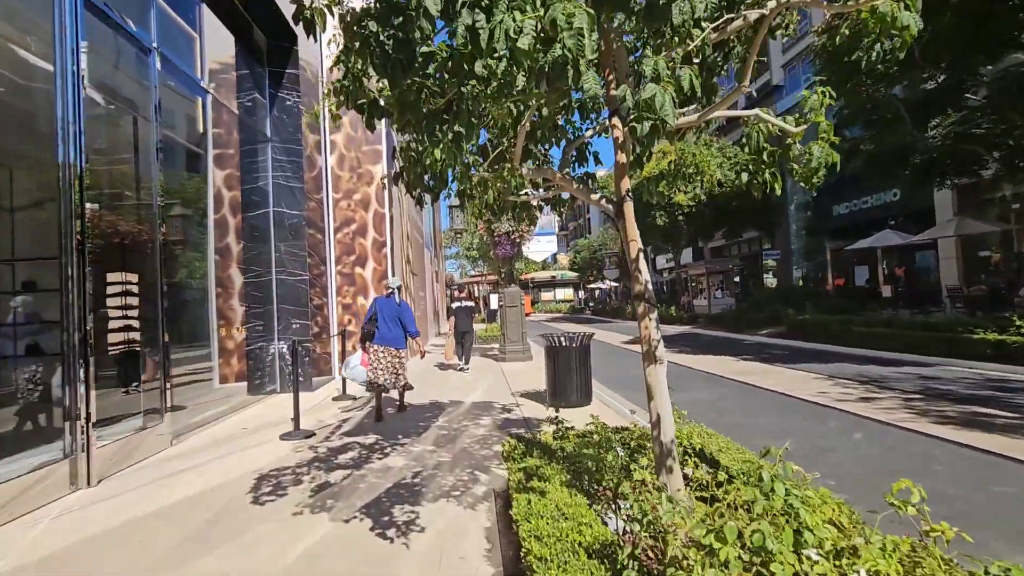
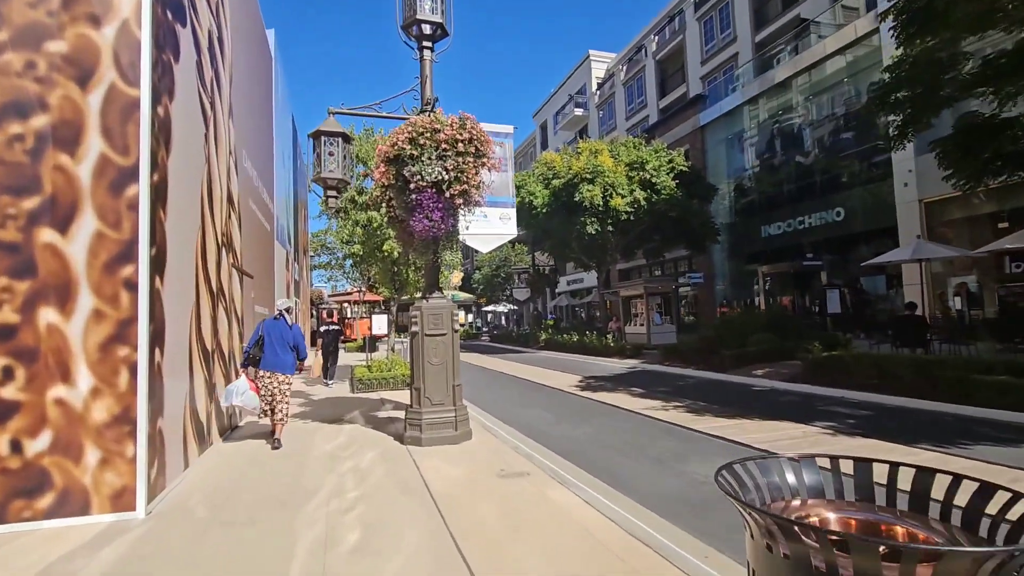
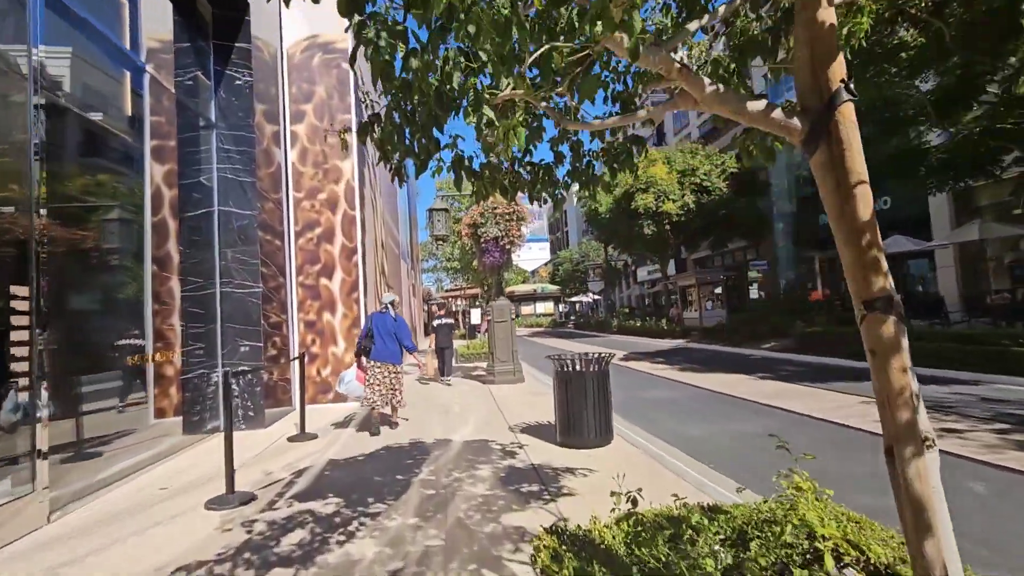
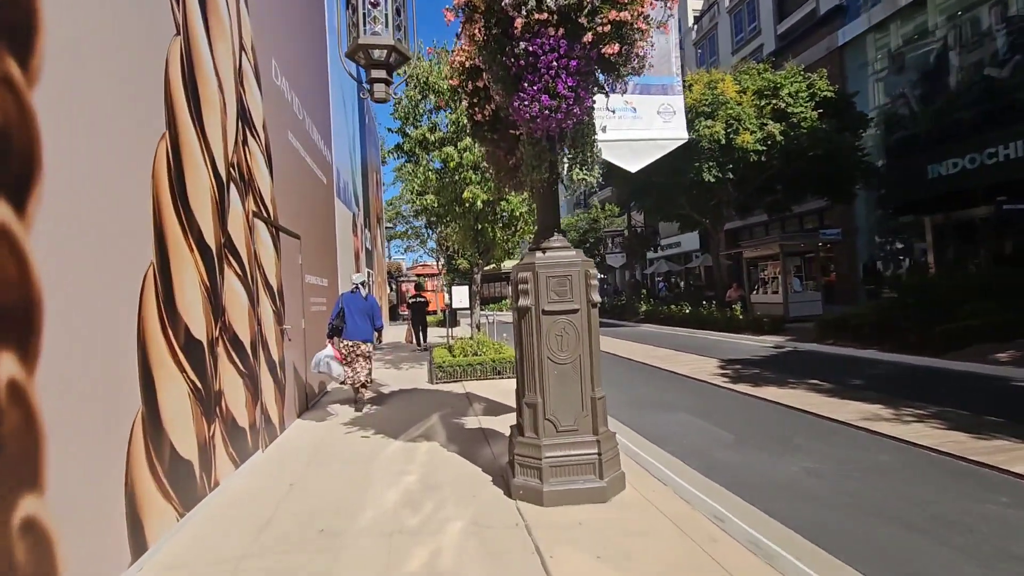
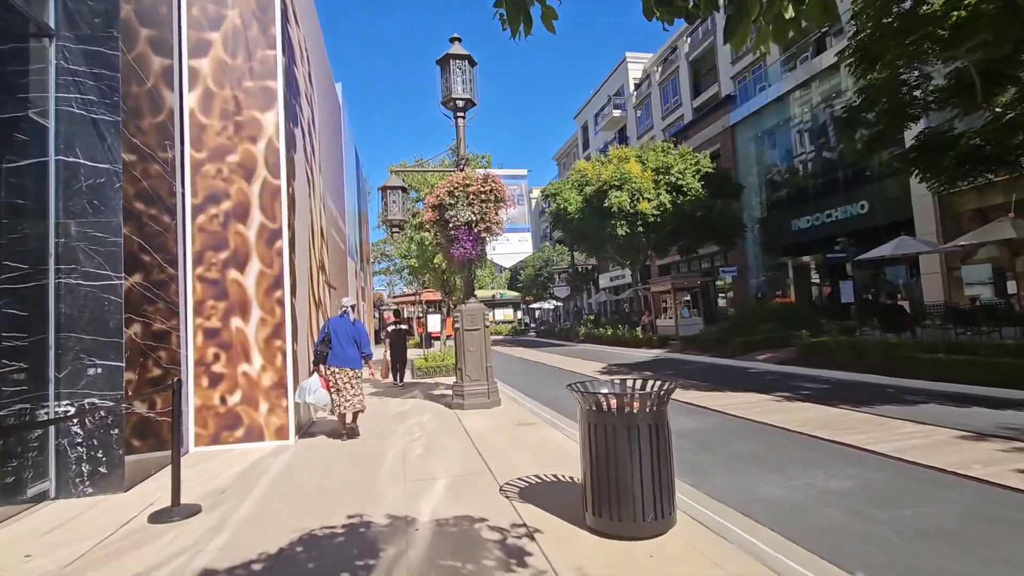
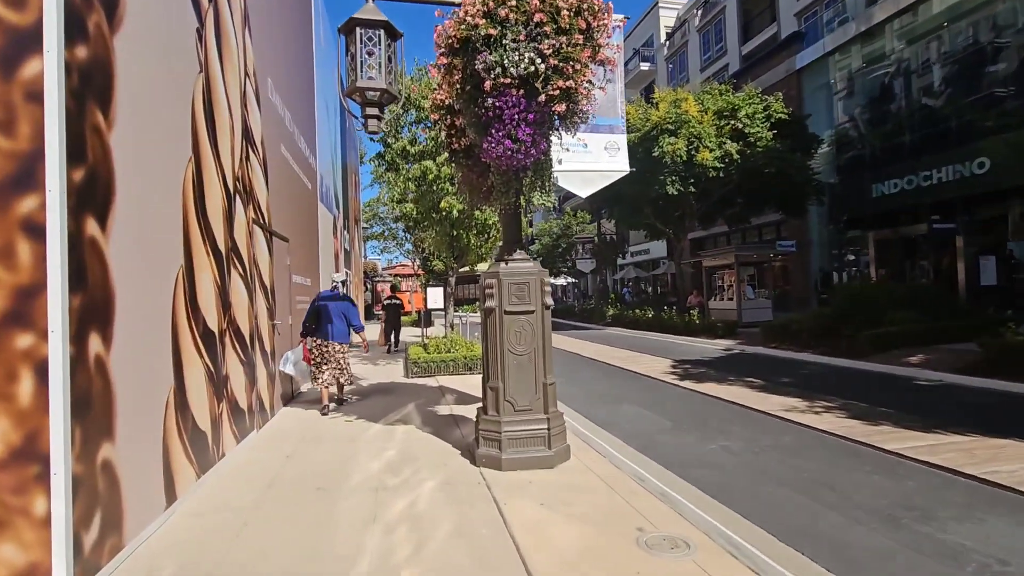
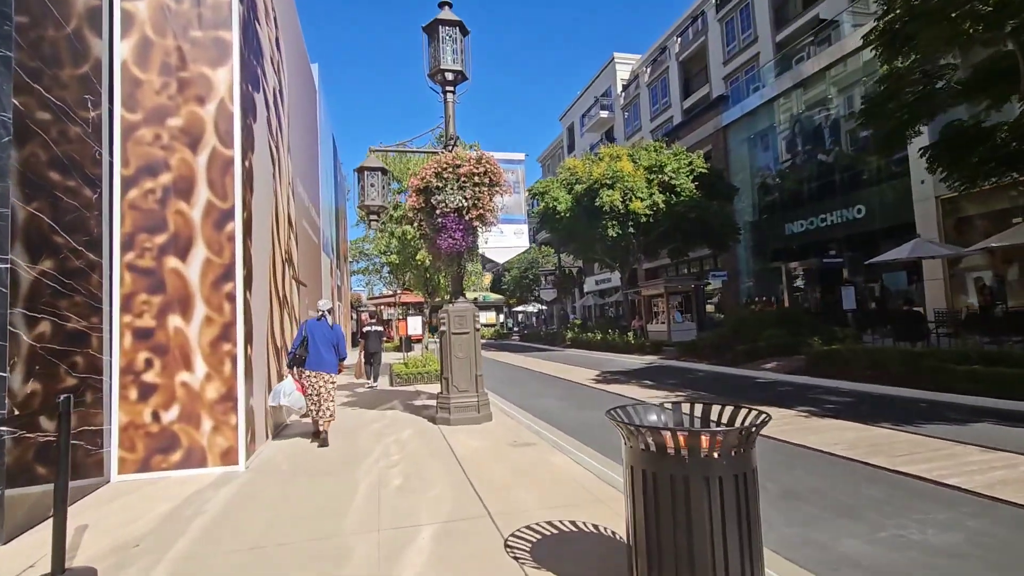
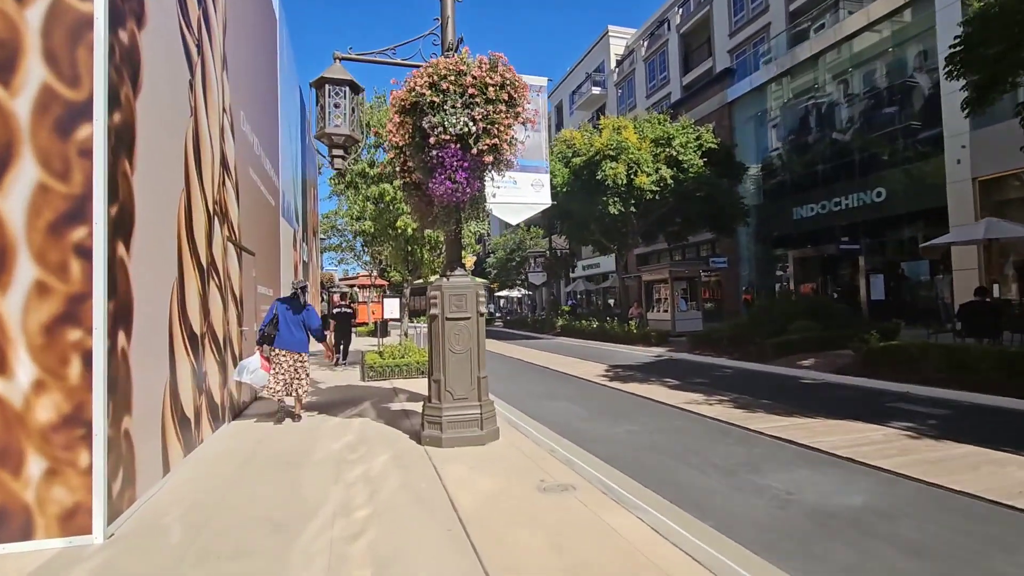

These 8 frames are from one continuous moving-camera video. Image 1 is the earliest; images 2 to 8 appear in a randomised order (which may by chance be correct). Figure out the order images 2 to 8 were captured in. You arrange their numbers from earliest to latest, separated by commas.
3, 5, 7, 2, 8, 6, 4
